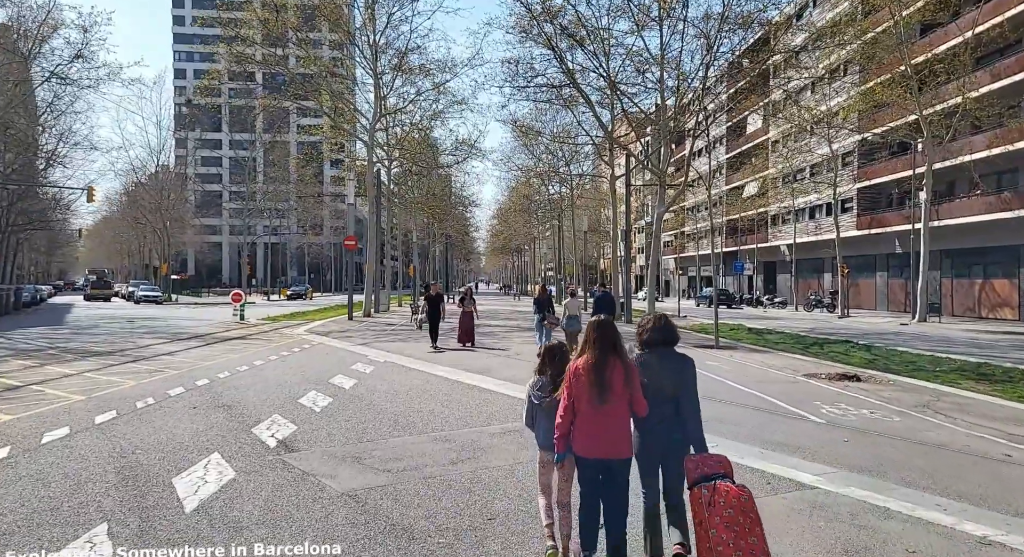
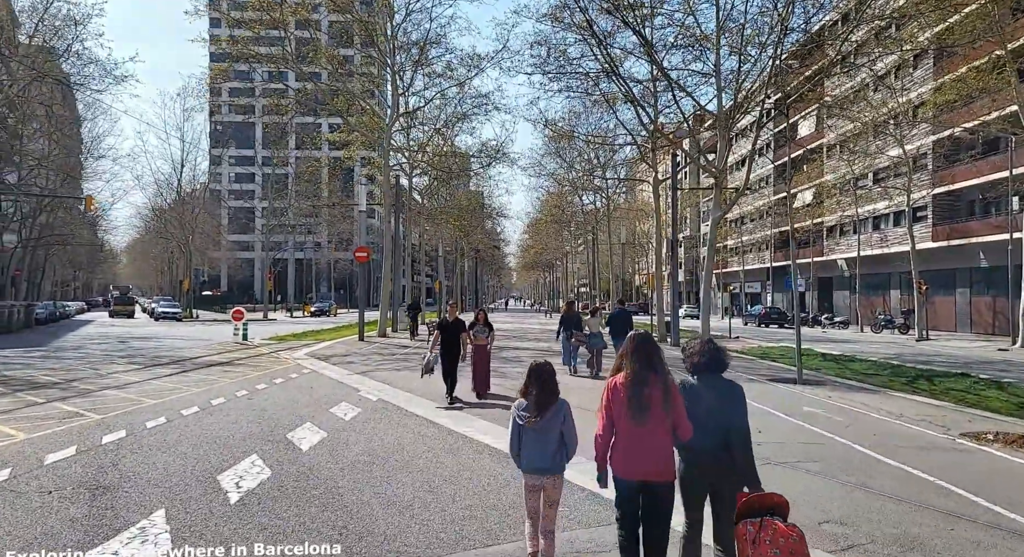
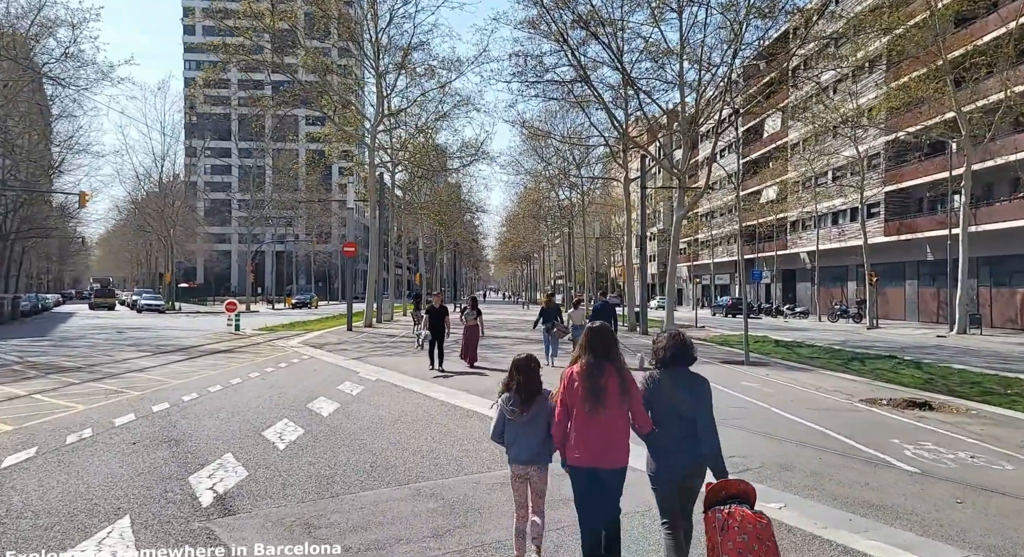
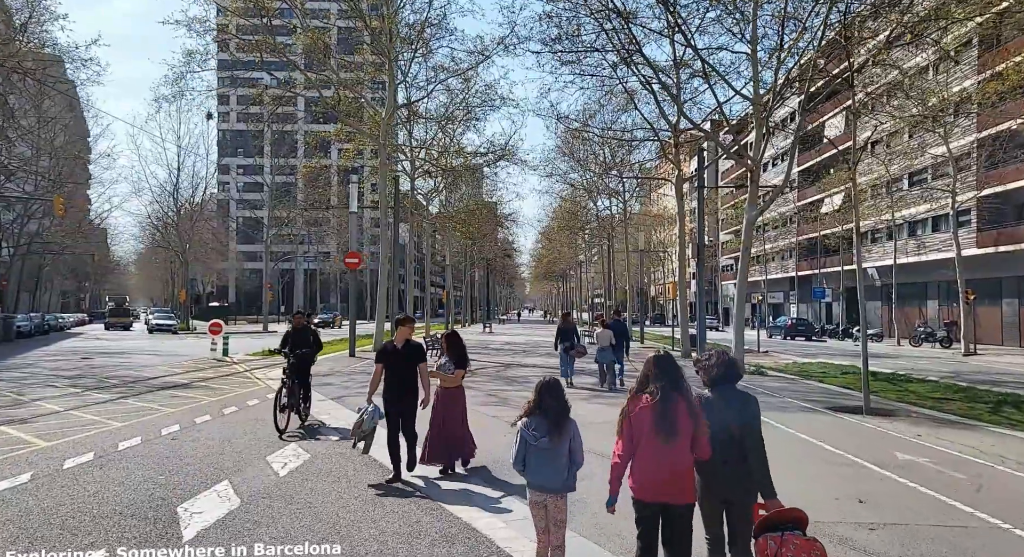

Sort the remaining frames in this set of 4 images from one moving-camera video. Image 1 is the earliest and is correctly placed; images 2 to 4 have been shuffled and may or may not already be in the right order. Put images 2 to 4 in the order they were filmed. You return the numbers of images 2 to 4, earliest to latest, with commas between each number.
3, 2, 4
